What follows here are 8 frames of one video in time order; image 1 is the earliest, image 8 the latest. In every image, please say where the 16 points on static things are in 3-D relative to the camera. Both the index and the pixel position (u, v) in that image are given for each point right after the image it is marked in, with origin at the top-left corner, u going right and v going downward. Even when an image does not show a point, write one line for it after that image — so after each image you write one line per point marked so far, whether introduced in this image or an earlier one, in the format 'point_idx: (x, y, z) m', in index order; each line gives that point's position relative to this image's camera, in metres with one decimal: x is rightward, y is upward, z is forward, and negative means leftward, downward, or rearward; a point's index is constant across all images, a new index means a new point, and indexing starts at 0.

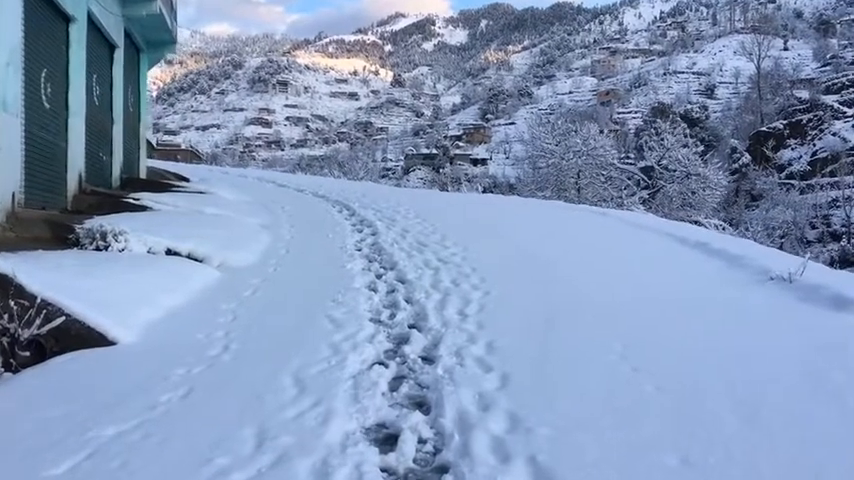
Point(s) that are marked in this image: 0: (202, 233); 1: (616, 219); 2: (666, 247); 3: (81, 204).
0: (-2.4, +0.1, +8.3) m
1: (+2.6, +0.3, +11.0) m
2: (+2.5, -0.1, +8.6) m
3: (-4.2, +0.4, +9.7) m
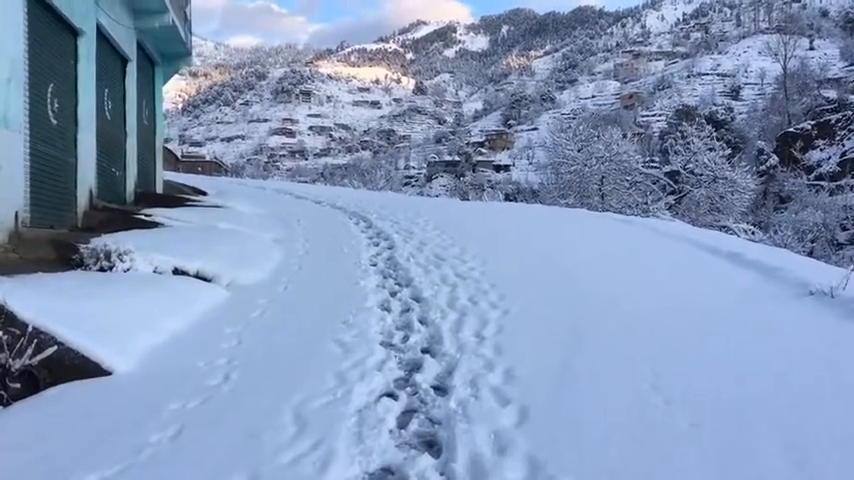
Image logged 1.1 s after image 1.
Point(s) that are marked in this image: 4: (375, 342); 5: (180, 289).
0: (-2.2, -0.1, +8.1) m
1: (+2.8, +0.2, +10.6) m
2: (+2.7, -0.2, +8.2) m
3: (-4.0, +0.2, +9.5) m
4: (-0.3, -0.7, +5.2) m
5: (-2.0, -0.4, +6.5) m
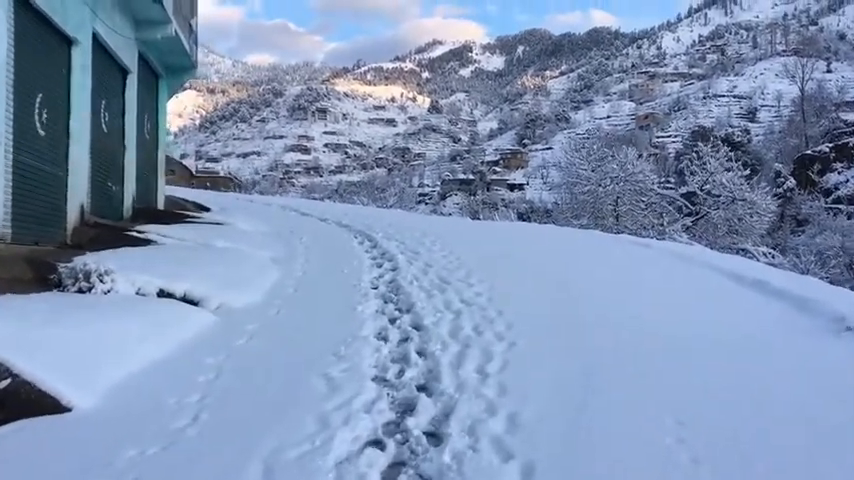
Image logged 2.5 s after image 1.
0: (-2.1, -0.3, +7.6) m
1: (+2.9, -0.2, +10.0) m
2: (+2.7, -0.4, +7.6) m
3: (-3.9, 0.0, +9.1) m
4: (-0.4, -0.8, +4.7) m
5: (-2.0, -0.6, +6.1) m
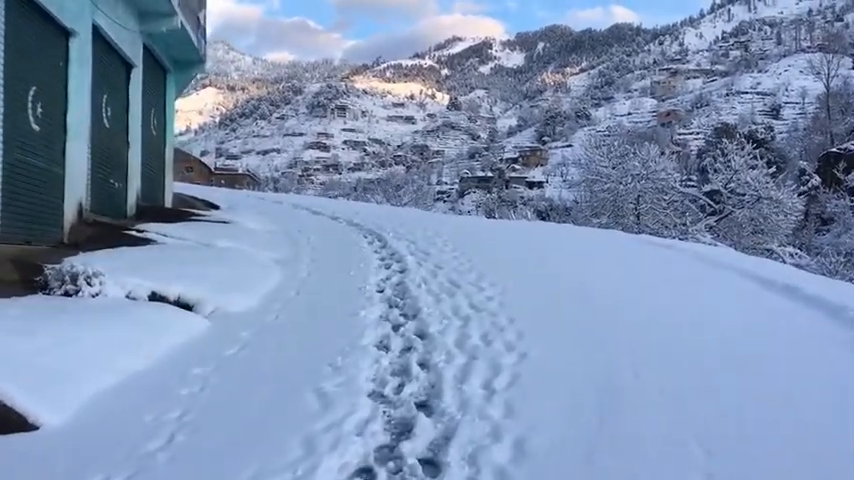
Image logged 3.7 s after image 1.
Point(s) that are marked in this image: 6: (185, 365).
0: (-2.1, -0.3, +7.2) m
1: (+3.1, -0.2, +9.5) m
2: (+2.8, -0.4, +7.2) m
3: (-3.8, 0.0, +8.7) m
4: (-0.4, -0.8, +4.4) m
5: (-2.0, -0.6, +5.7) m
6: (-1.5, -0.8, +5.0) m
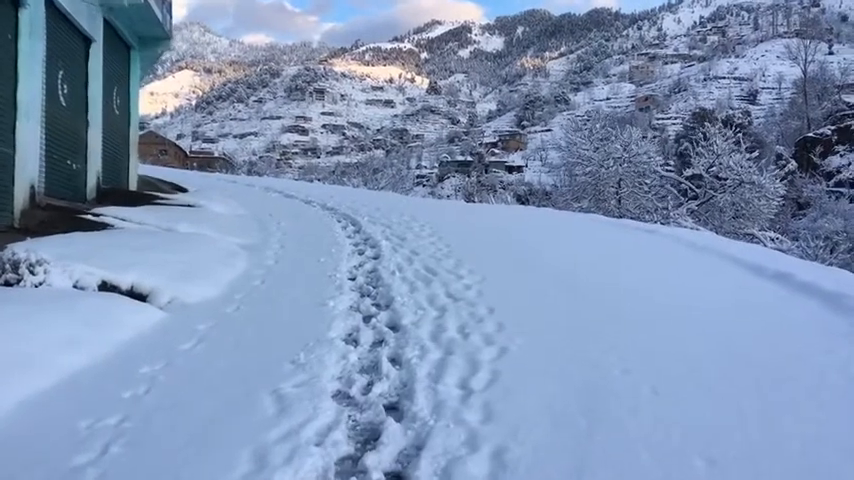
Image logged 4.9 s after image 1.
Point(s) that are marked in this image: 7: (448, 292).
0: (-2.3, -0.2, +6.8) m
1: (+2.8, 0.0, +9.2) m
2: (+2.6, -0.3, +6.8) m
3: (-4.1, +0.2, +8.2) m
4: (-0.5, -0.8, +3.9) m
5: (-2.2, -0.5, +5.2) m
6: (-1.7, -0.7, +4.6) m
7: (+0.2, -0.4, +6.4) m
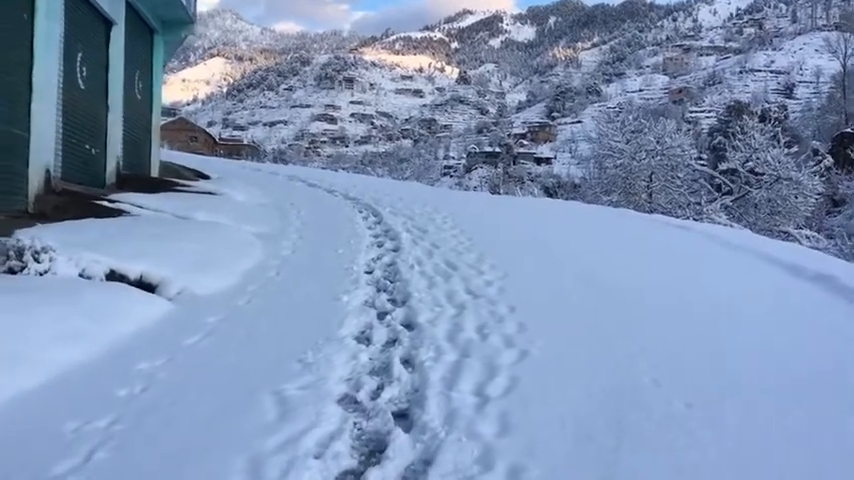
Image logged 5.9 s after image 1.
0: (-2.1, -0.1, +6.6) m
1: (+3.0, 0.0, +8.8) m
2: (+2.7, -0.3, +6.4) m
3: (-3.9, +0.3, +8.1) m
4: (-0.4, -0.7, +3.7) m
5: (-2.1, -0.4, +5.0) m
6: (-1.6, -0.6, +4.3) m
7: (+0.3, -0.4, +6.1) m
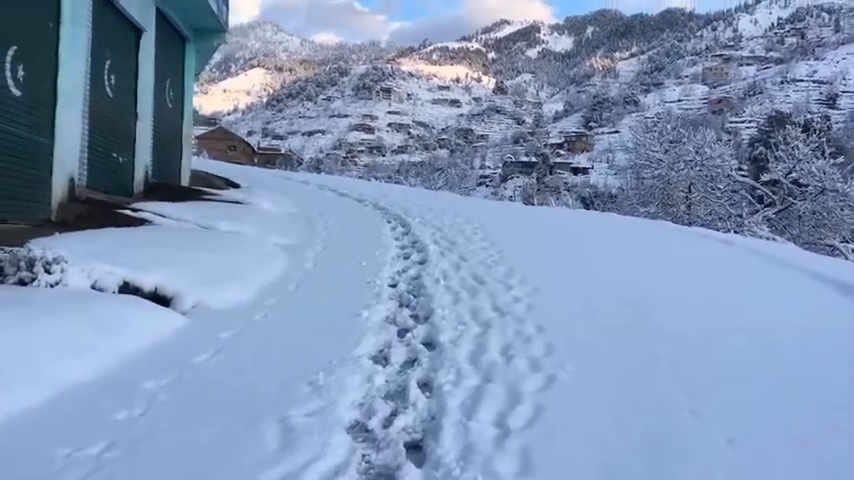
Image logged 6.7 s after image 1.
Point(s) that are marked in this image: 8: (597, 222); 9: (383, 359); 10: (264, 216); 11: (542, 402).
0: (-1.9, -0.2, +6.4) m
1: (+3.3, -0.1, +8.4) m
2: (+2.9, -0.4, +6.0) m
3: (-3.6, +0.3, +8.0) m
4: (-0.4, -0.8, +3.4) m
5: (-1.9, -0.5, +4.9) m
6: (-1.5, -0.7, +4.1) m
7: (+0.5, -0.5, +5.8) m
8: (+2.4, +0.3, +11.2) m
9: (-0.2, -0.7, +4.5) m
10: (-2.0, +0.3, +9.9) m
11: (+0.5, -0.7, +3.7) m
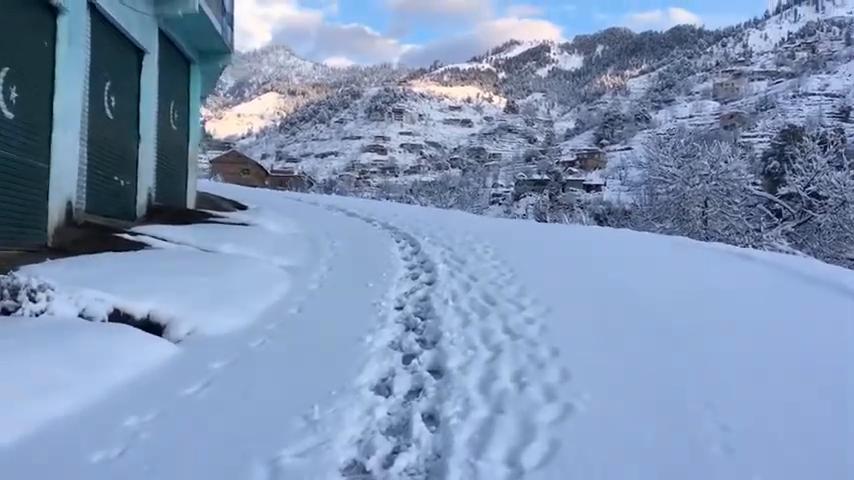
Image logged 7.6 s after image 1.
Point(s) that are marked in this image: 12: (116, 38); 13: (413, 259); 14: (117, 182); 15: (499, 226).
0: (-1.9, -0.3, +6.1) m
1: (+3.4, -0.3, +8.0) m
2: (+3.0, -0.5, +5.7) m
3: (-3.5, 0.0, +7.7) m
4: (-0.4, -0.9, +3.1) m
5: (-1.9, -0.6, +4.6) m
6: (-1.5, -0.8, +3.8) m
7: (+0.5, -0.6, +5.5) m
8: (+2.5, 0.0, +10.8) m
9: (-0.2, -0.8, +4.1) m
10: (-1.9, 0.0, +9.6) m
11: (+0.6, -0.8, +3.4) m
12: (-3.6, +2.3, +9.2) m
13: (-0.2, -0.2, +8.6) m
14: (-3.7, +0.7, +9.5) m
15: (+1.1, +0.2, +12.7) m
